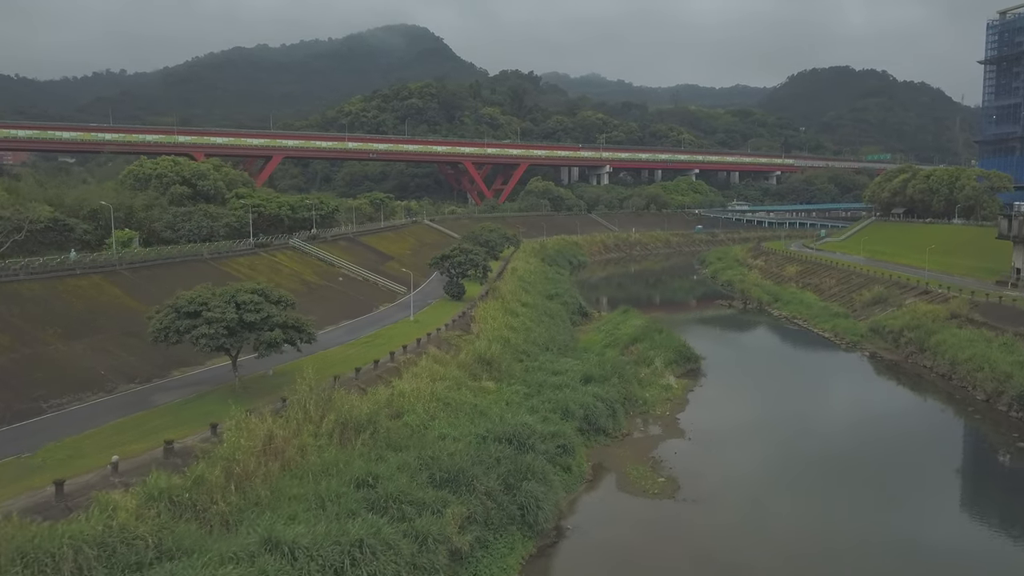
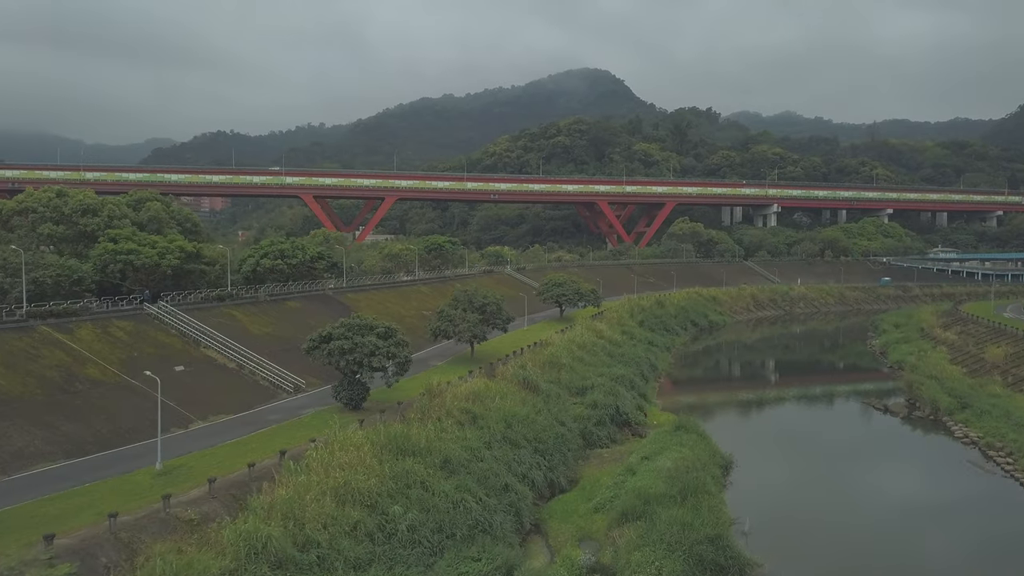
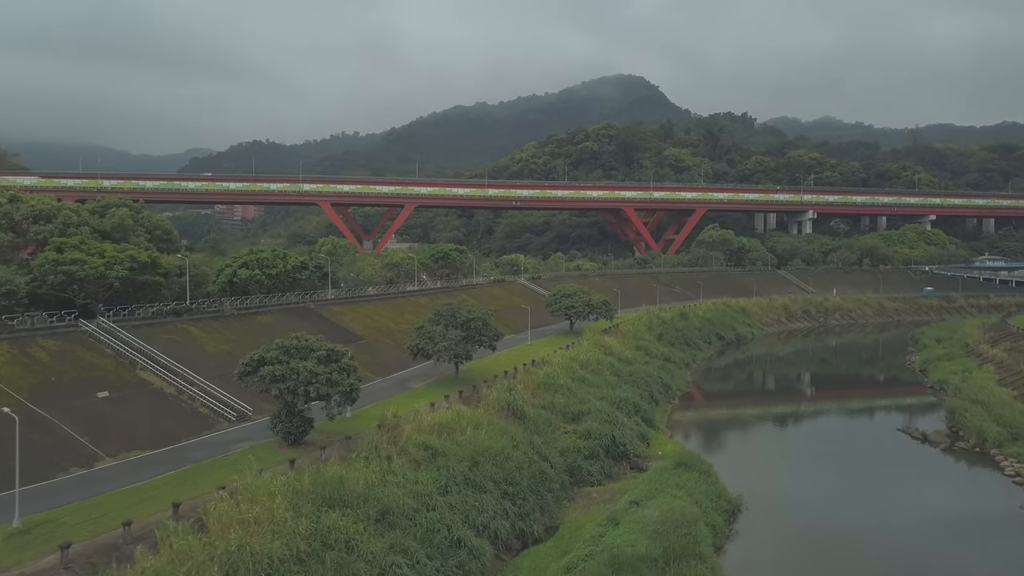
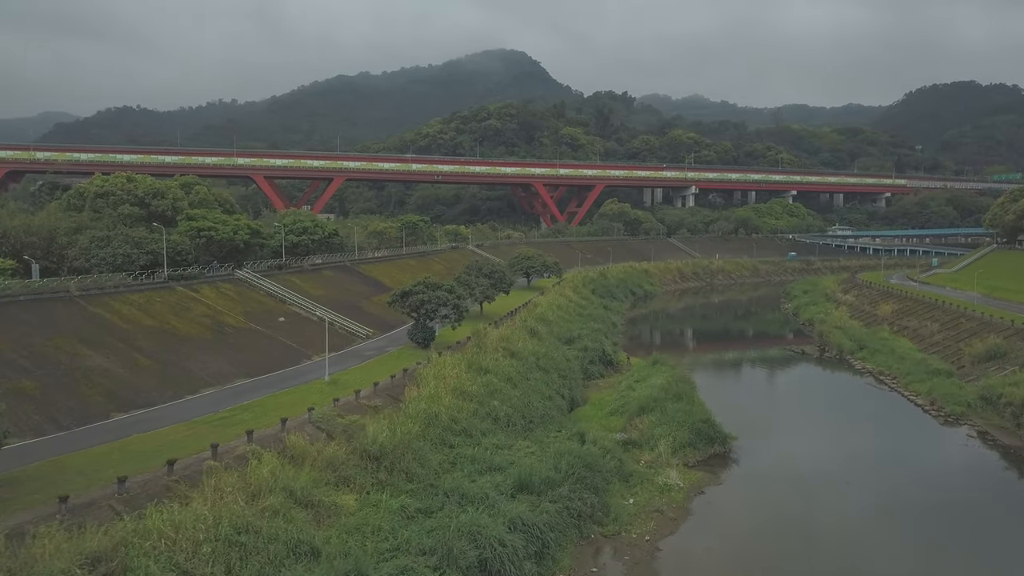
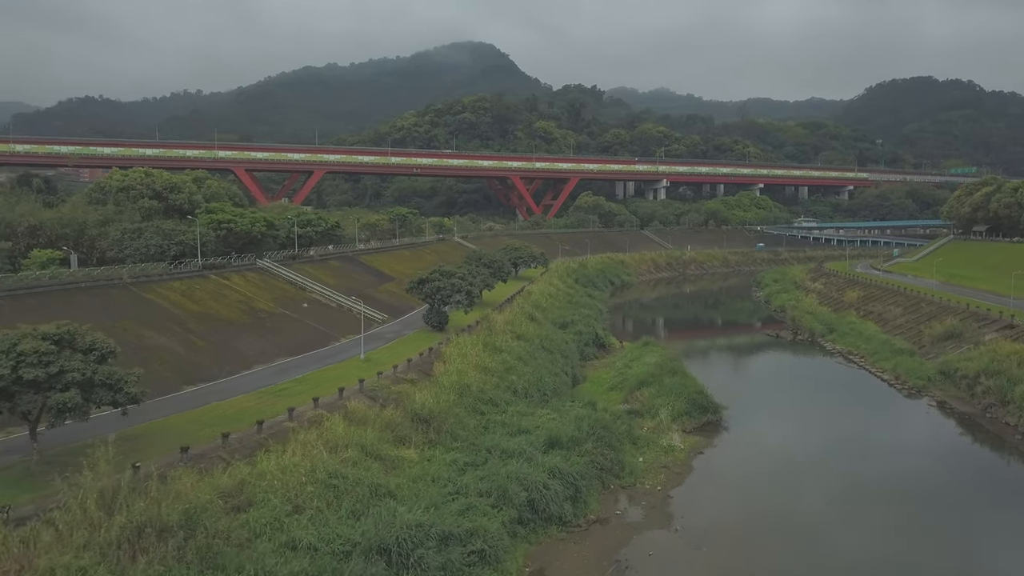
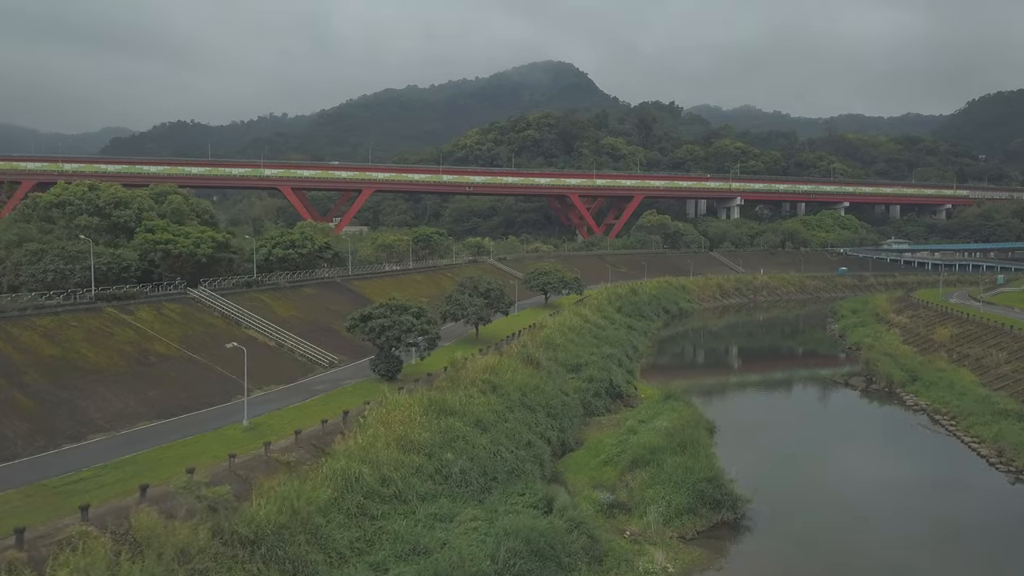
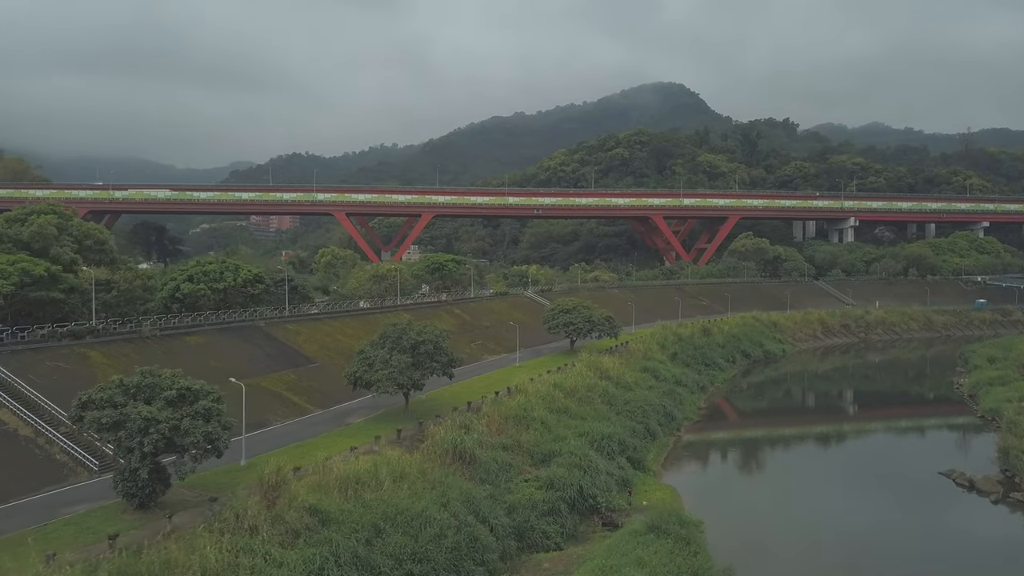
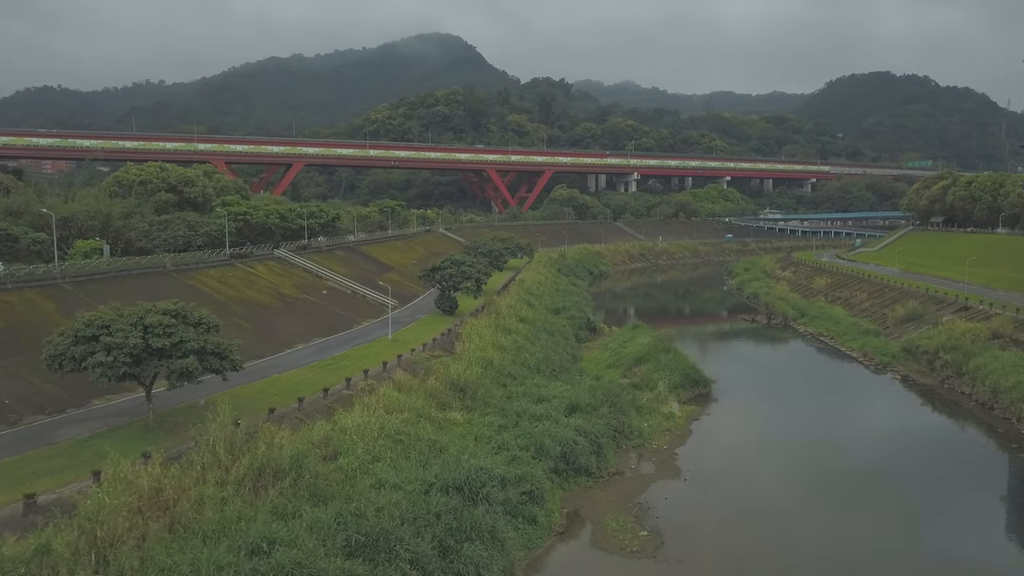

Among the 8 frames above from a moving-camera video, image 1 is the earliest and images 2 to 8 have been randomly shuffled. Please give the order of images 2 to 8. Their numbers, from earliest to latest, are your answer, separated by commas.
8, 5, 4, 6, 2, 3, 7
